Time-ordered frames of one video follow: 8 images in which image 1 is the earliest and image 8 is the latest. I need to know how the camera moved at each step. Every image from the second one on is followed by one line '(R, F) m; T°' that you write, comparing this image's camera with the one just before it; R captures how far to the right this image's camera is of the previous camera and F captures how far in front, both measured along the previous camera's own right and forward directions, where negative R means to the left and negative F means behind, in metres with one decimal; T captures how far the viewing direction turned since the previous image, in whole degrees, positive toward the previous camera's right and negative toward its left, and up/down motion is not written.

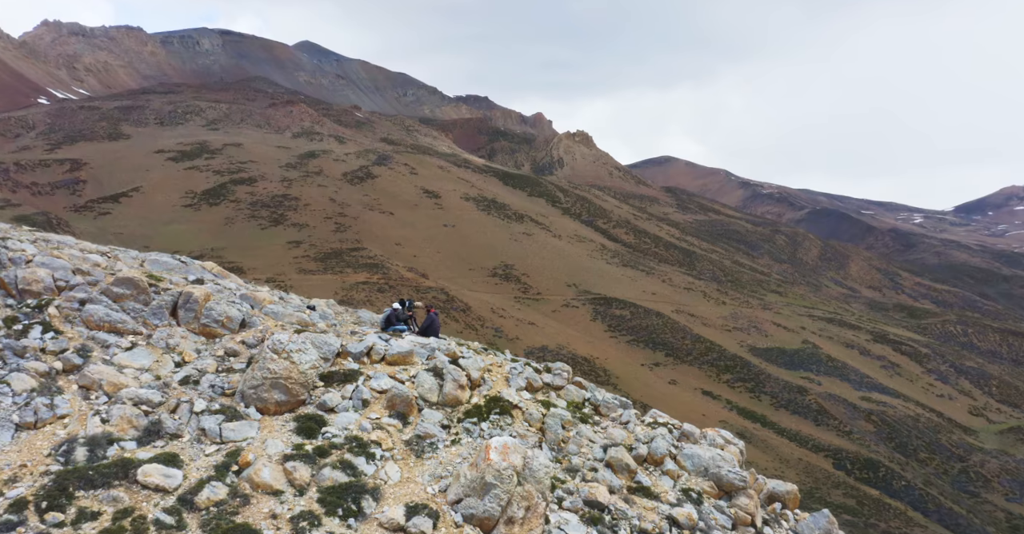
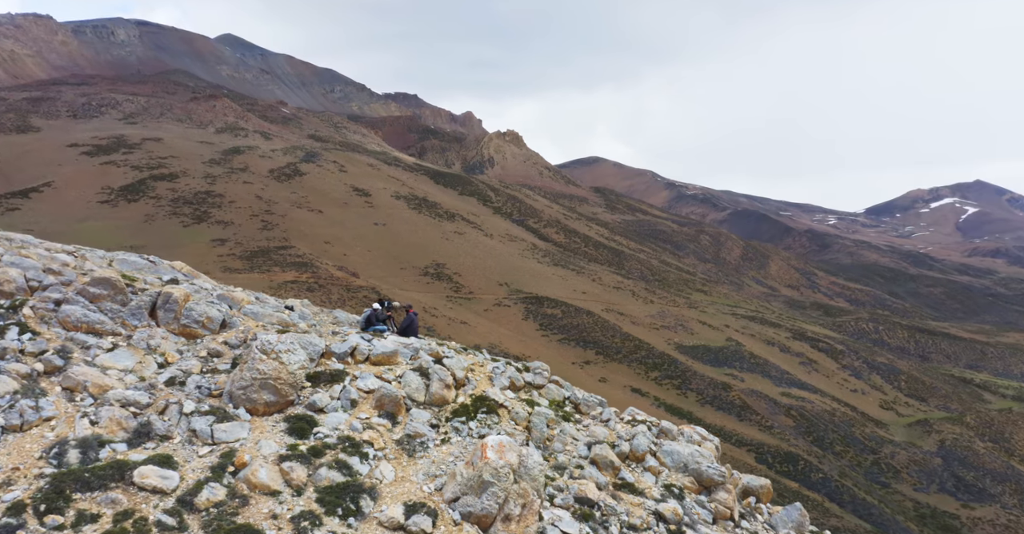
(-0.8, -0.2) m; +3°
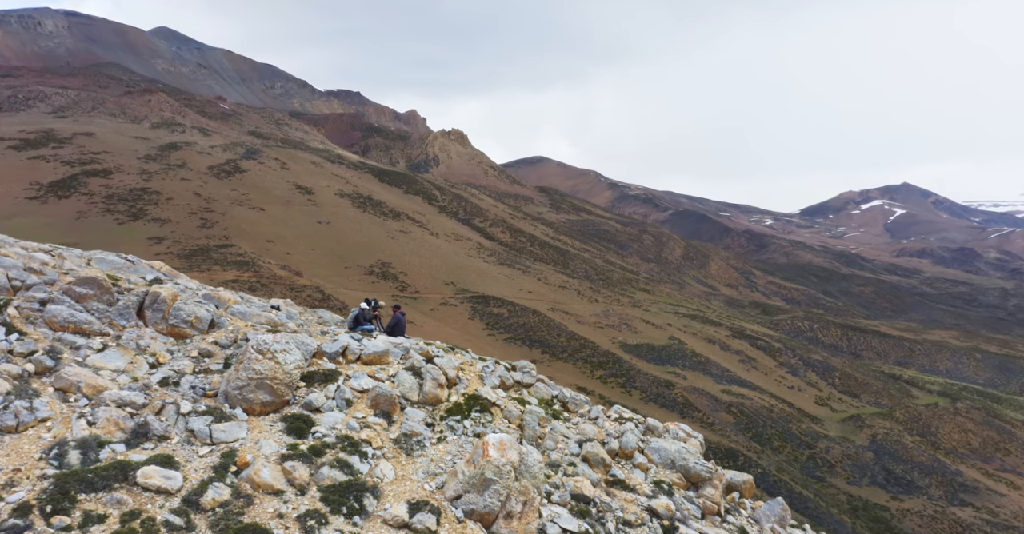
(-0.7, -0.2) m; +2°
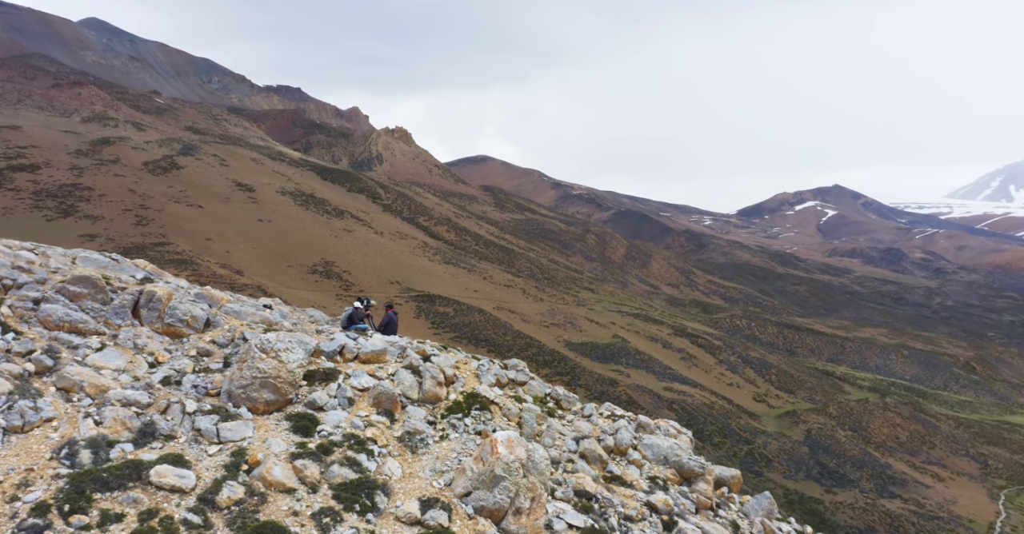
(-0.7, -0.2) m; +2°
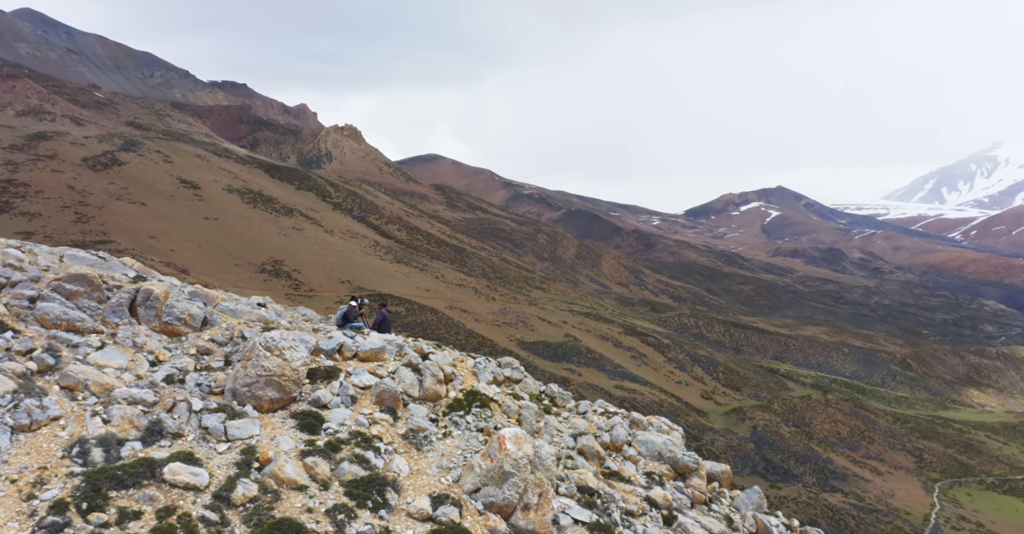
(-0.7, -0.2) m; +1°
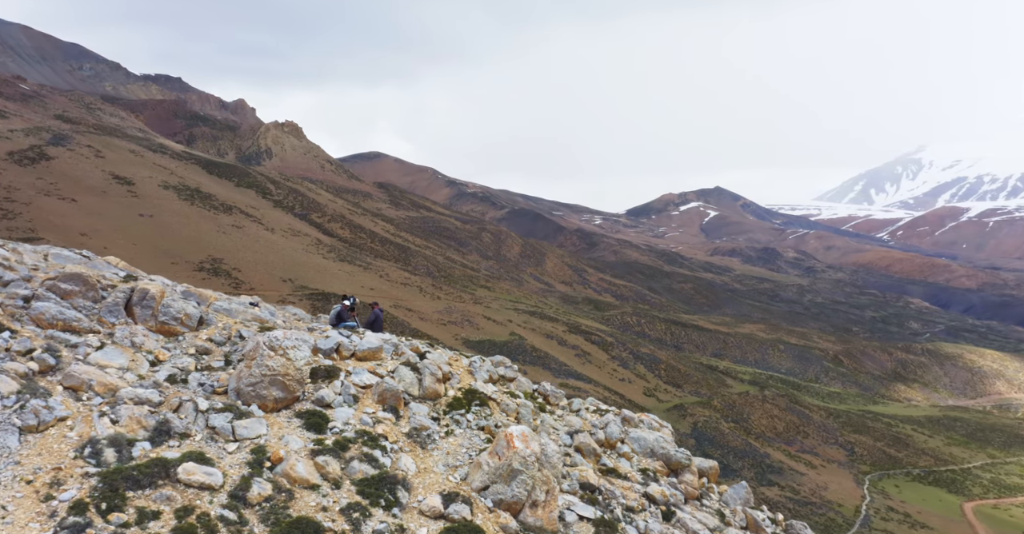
(-0.7, -0.2) m; +2°
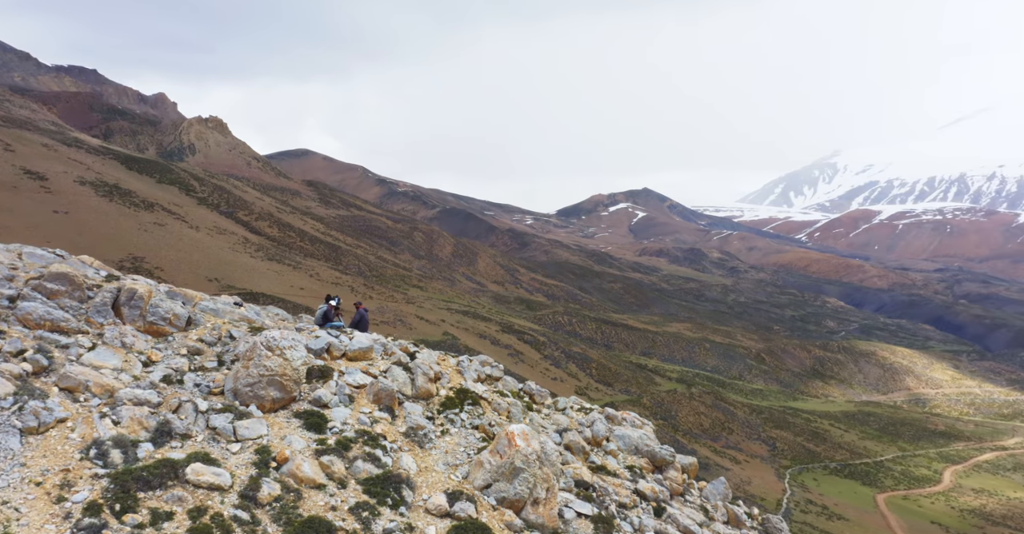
(-0.8, -0.3) m; +2°
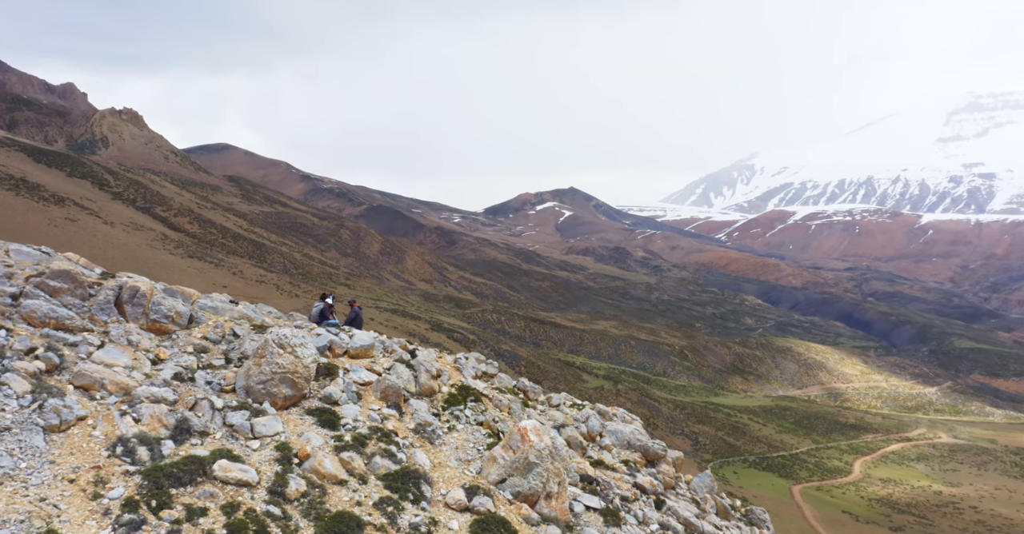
(-1.0, -0.5) m; +2°
